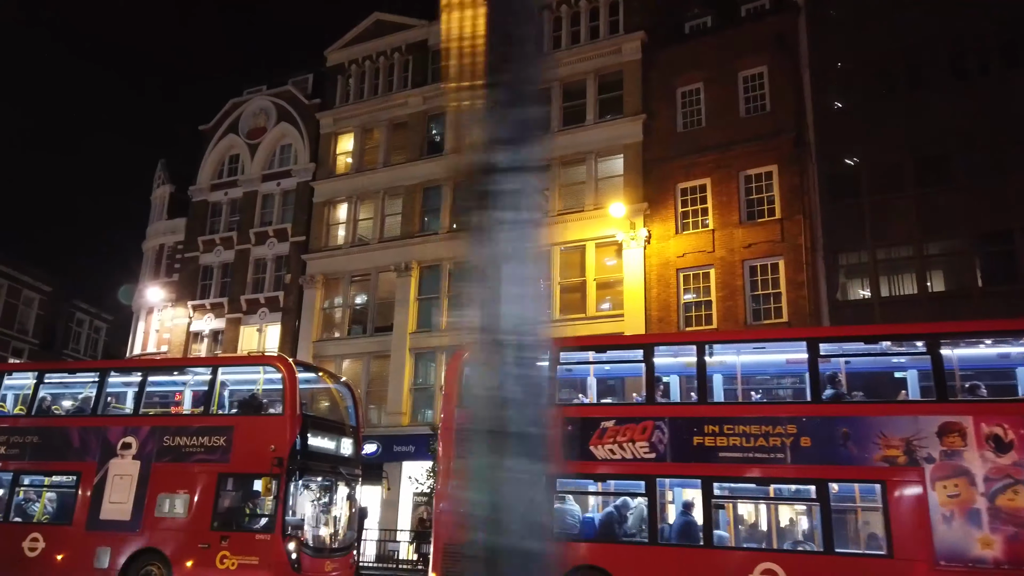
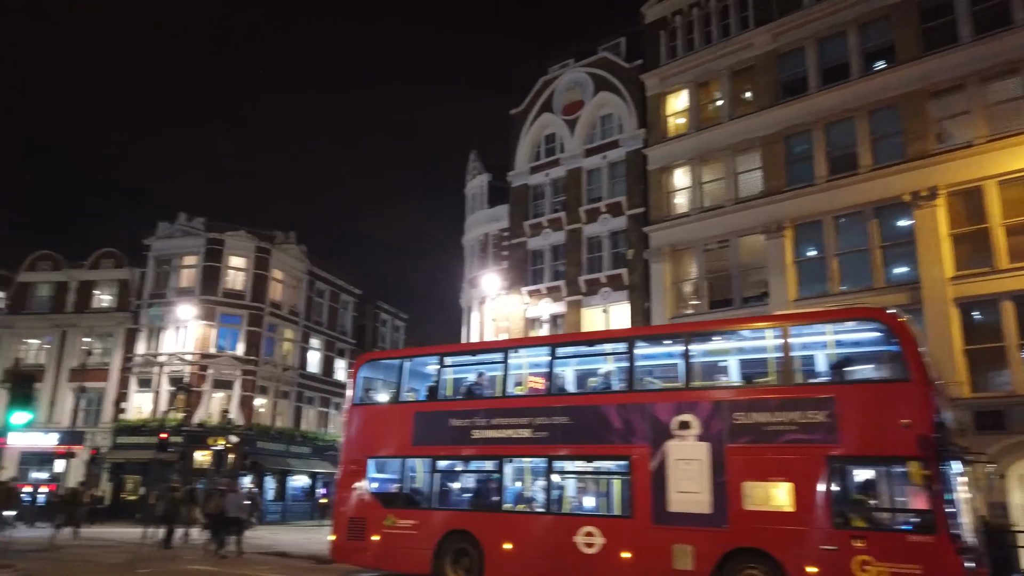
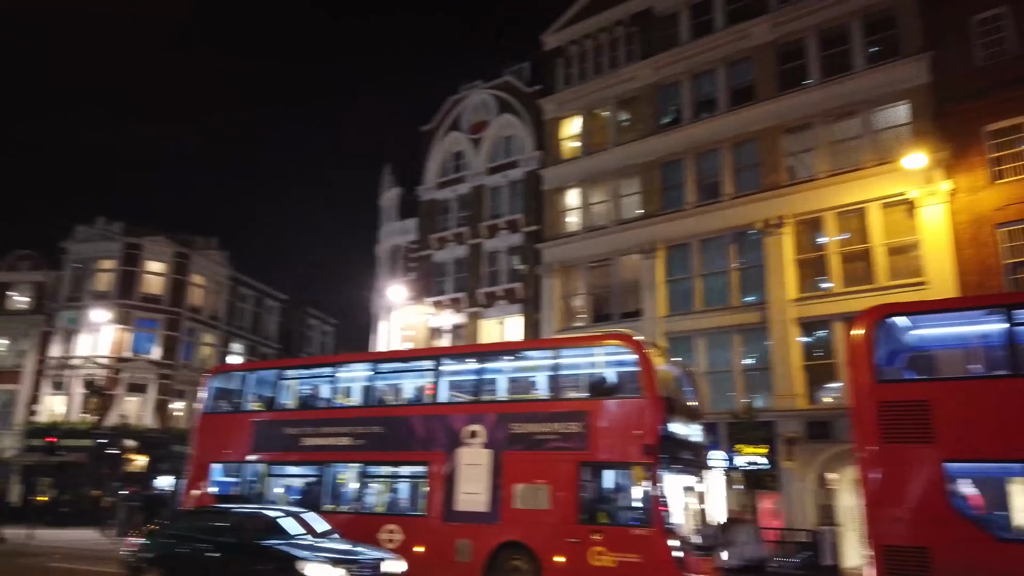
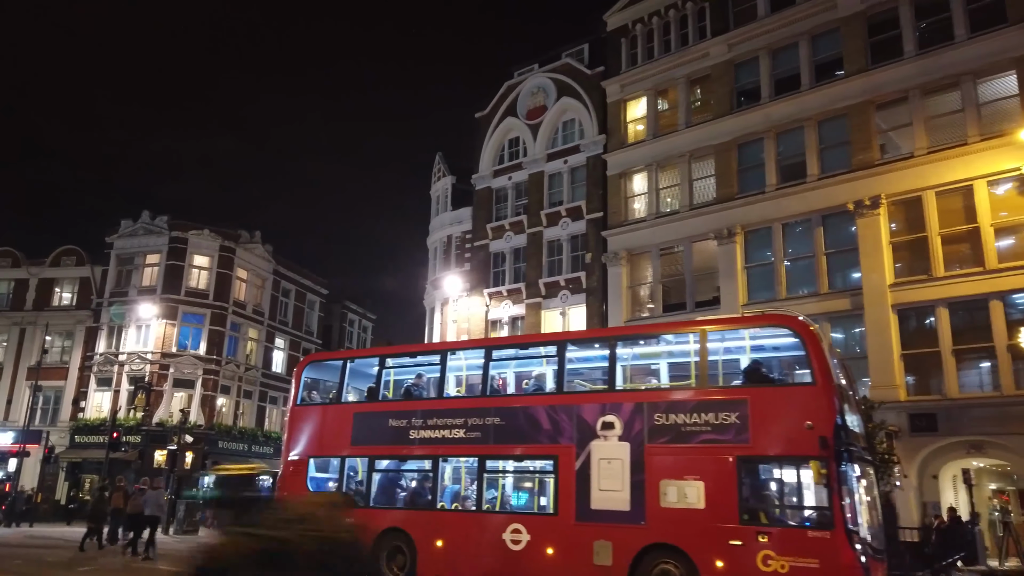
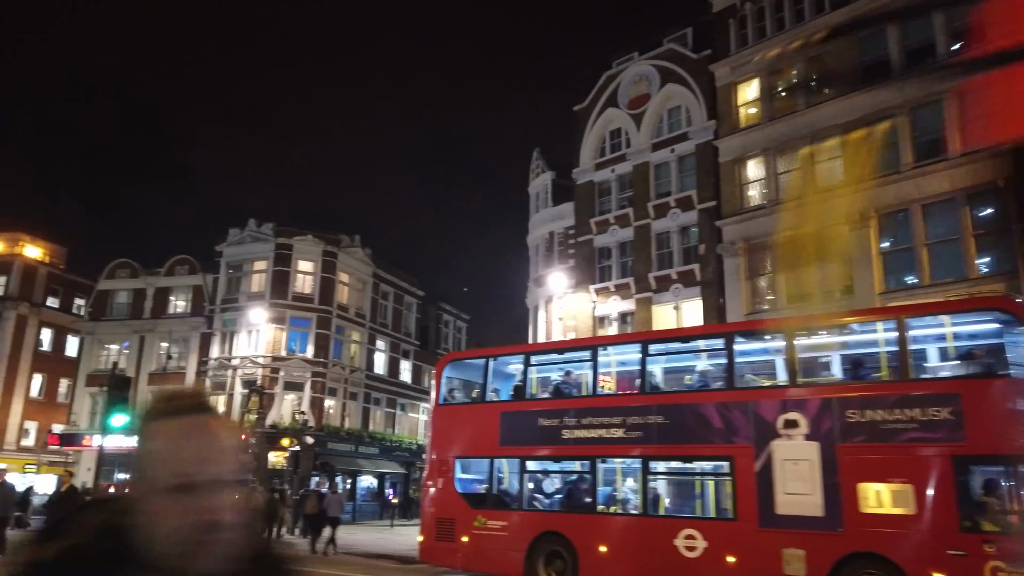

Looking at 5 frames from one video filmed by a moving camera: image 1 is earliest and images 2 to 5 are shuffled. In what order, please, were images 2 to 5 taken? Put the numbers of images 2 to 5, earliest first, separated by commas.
3, 4, 2, 5
